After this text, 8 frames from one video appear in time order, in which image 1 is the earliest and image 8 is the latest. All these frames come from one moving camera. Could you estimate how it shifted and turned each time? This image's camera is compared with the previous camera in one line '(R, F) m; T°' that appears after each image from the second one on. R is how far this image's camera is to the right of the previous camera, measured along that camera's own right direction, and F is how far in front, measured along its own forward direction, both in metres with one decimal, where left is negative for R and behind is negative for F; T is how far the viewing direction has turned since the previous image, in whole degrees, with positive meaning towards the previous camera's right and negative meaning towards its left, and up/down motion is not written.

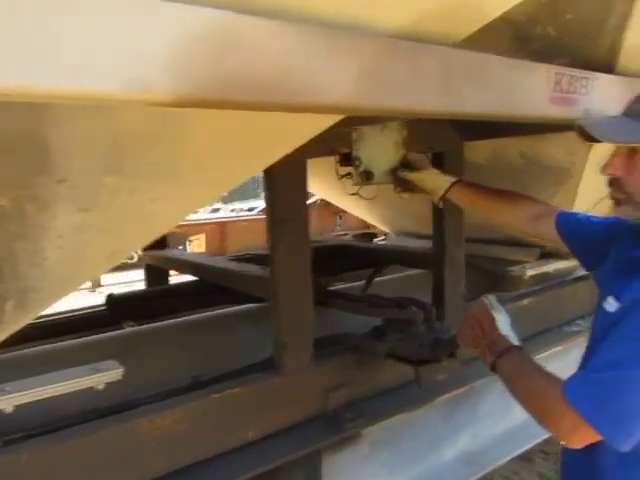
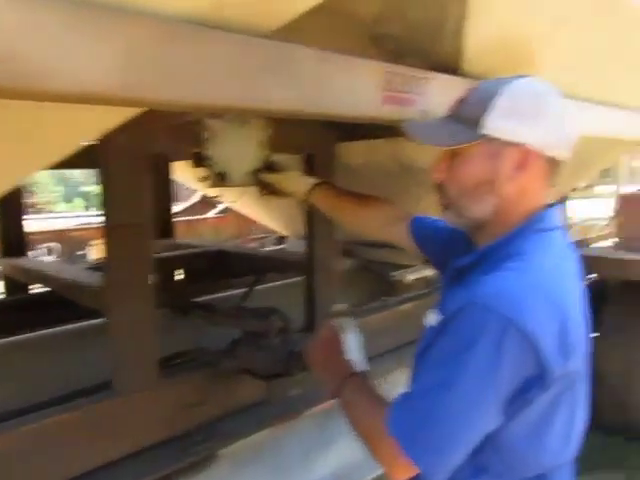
(+0.3, +0.1) m; +6°
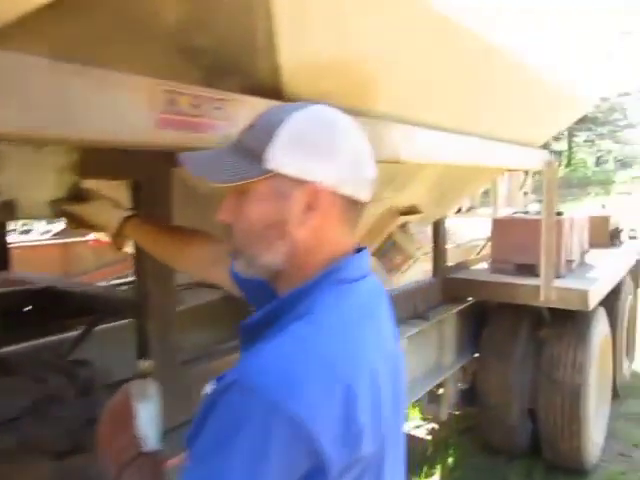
(+0.3, +0.2) m; +9°
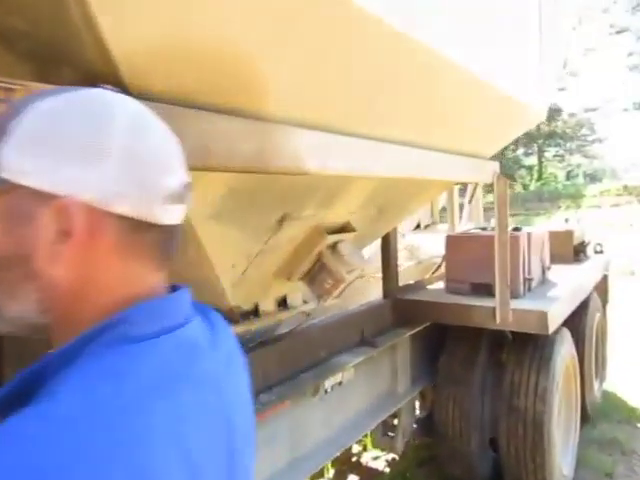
(+0.2, +0.3) m; +2°
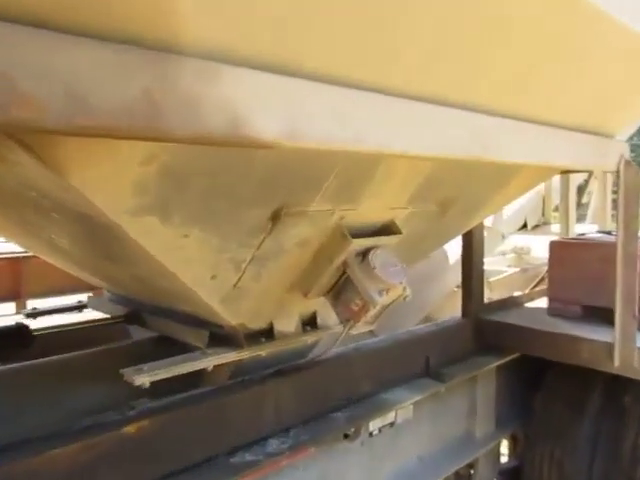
(+0.3, +0.6) m; -13°
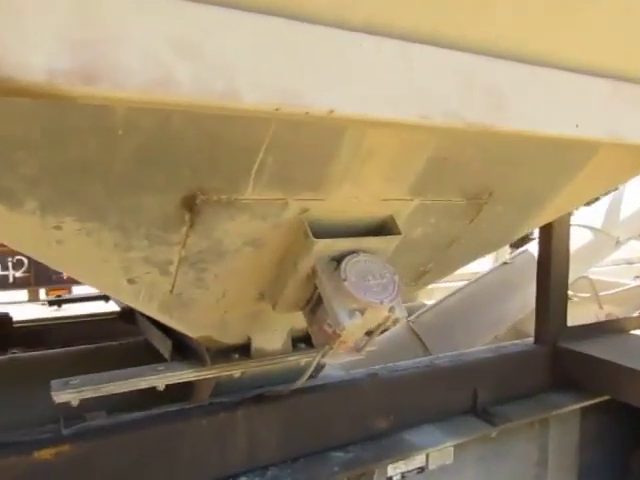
(+0.3, +0.4) m; -14°
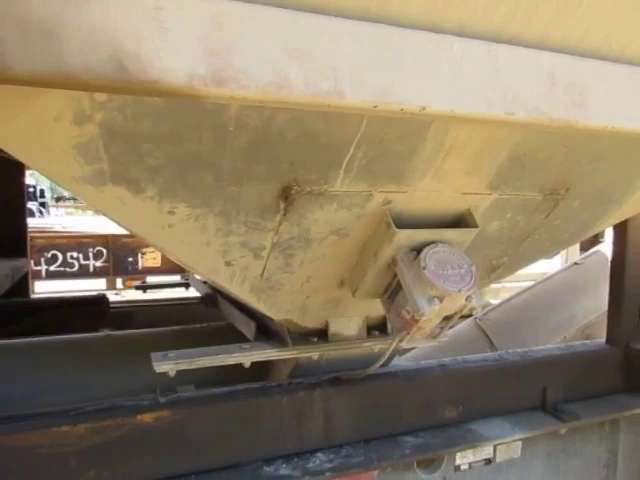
(-0.1, -0.1) m; -6°
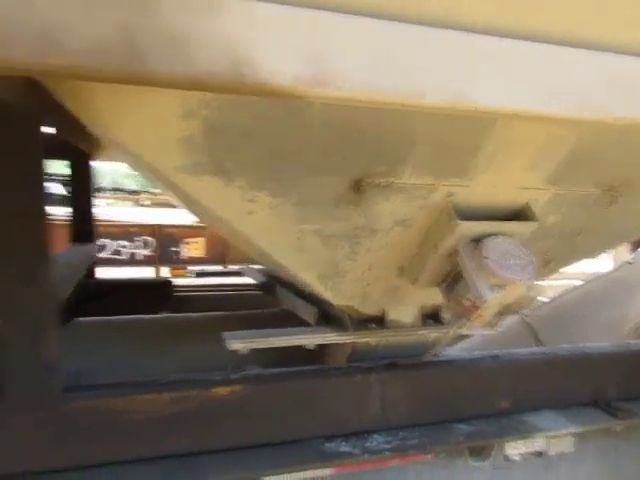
(-0.1, -0.1) m; -4°
